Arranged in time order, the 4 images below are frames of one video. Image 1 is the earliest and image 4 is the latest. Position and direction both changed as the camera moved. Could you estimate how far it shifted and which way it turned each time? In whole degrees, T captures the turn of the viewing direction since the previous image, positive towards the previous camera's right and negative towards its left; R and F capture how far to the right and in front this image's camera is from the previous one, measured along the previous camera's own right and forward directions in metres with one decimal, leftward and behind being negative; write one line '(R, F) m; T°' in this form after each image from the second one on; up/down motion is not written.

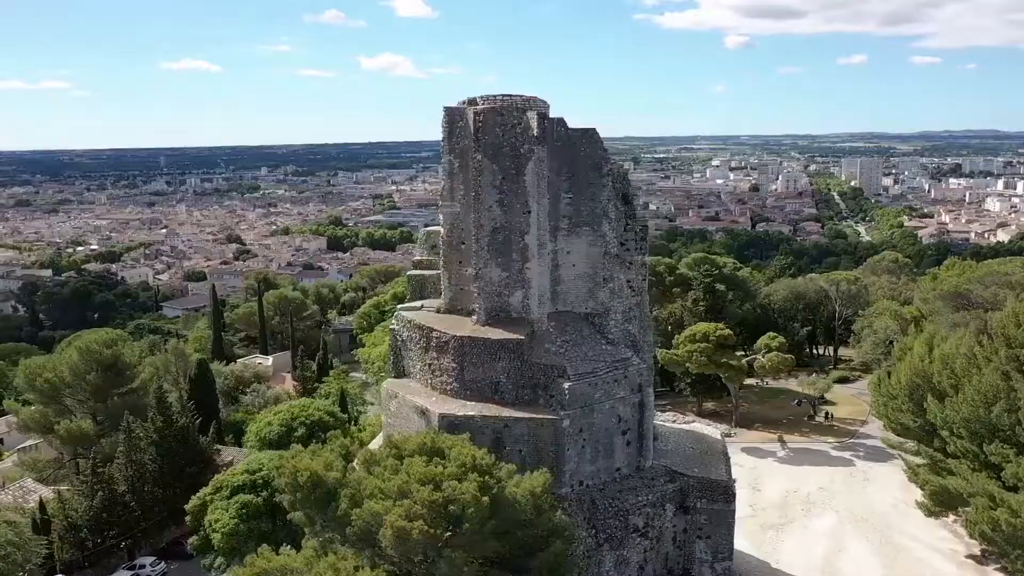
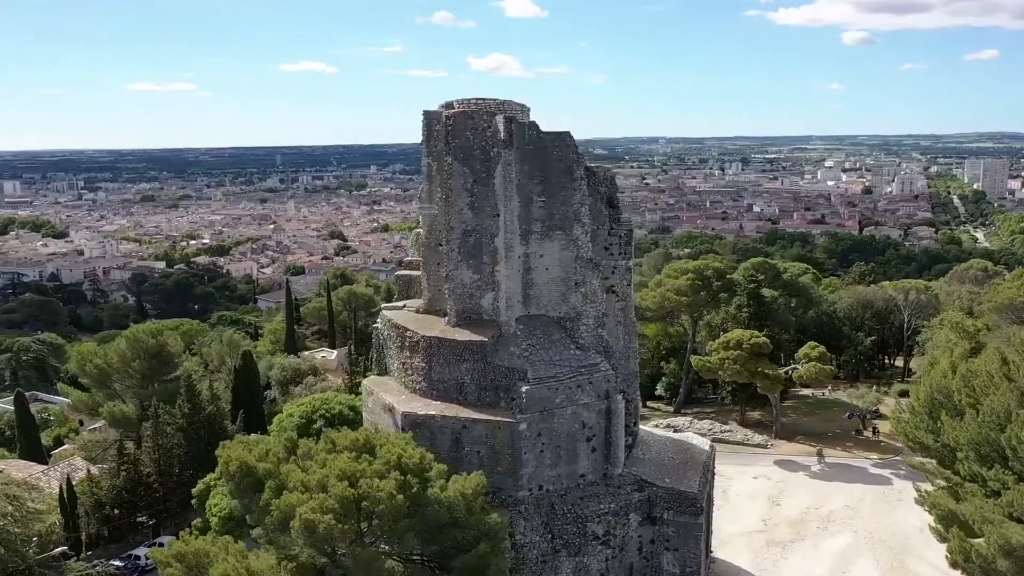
(+2.4, +0.1) m; -7°
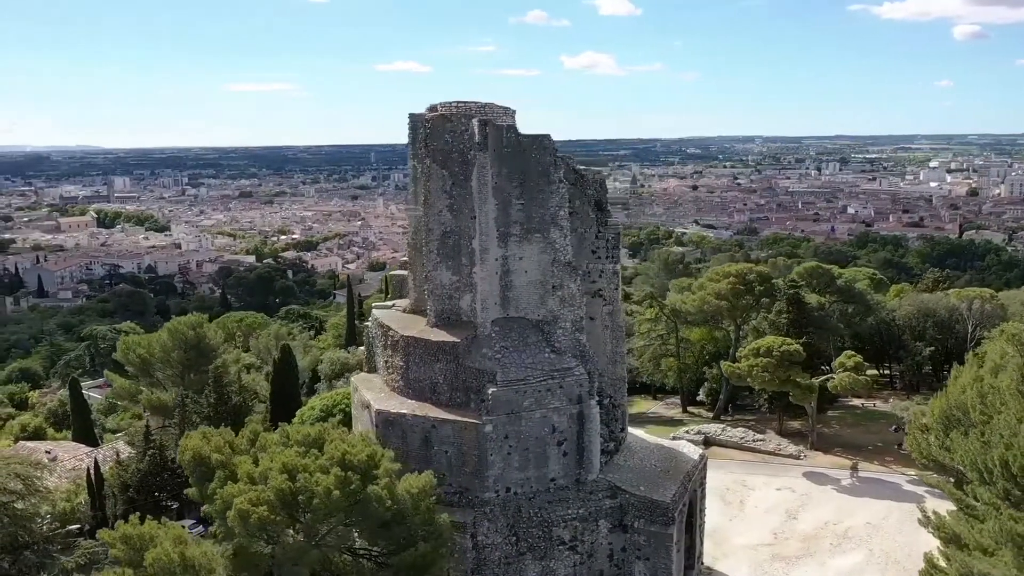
(+2.0, +0.1) m; -6°
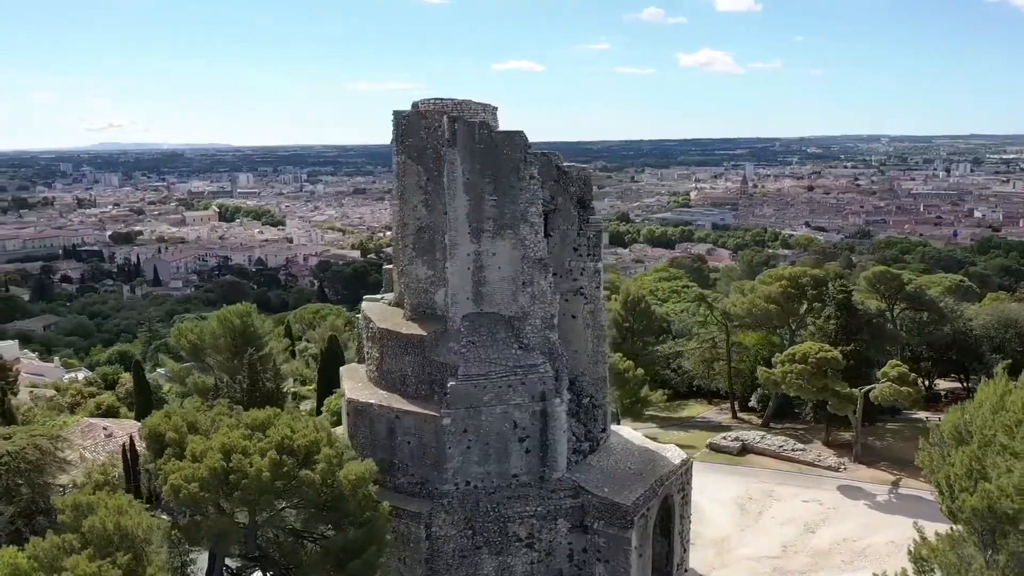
(+2.5, +0.1) m; -8°
